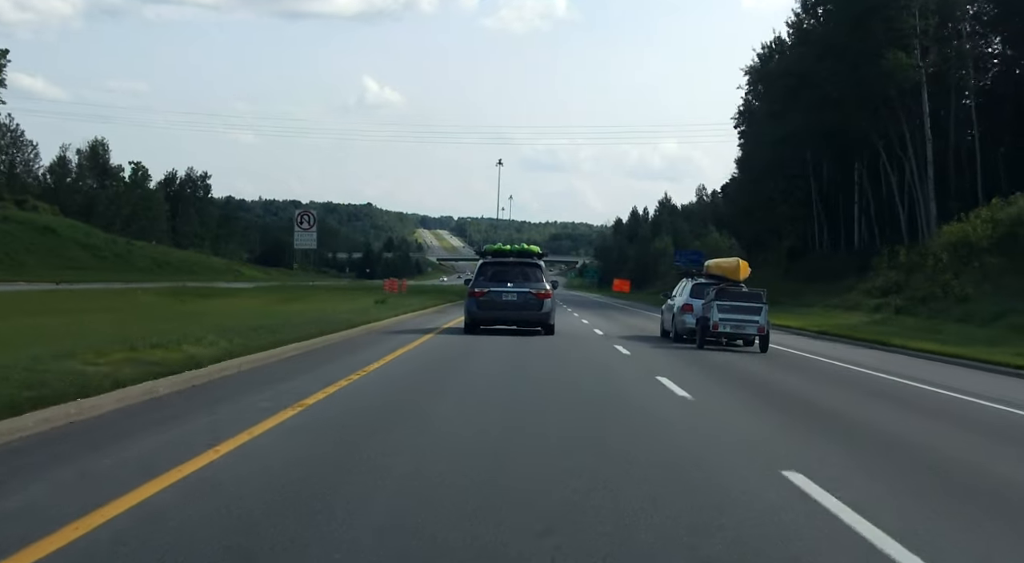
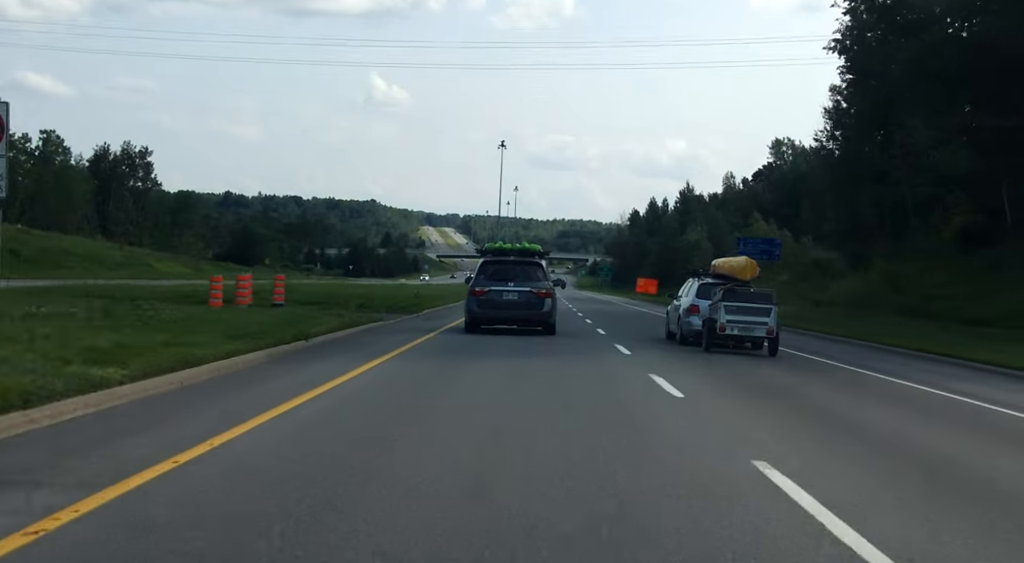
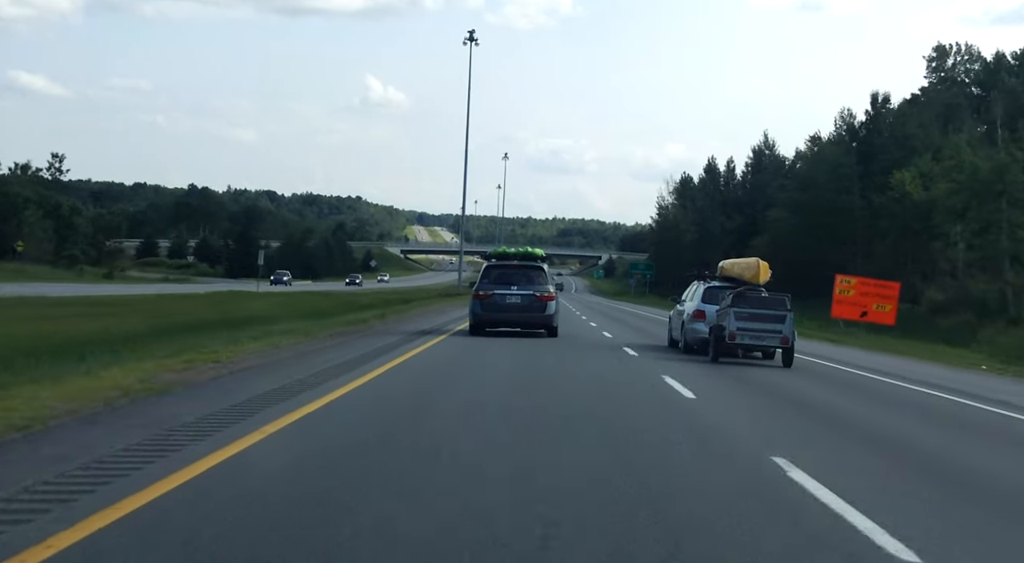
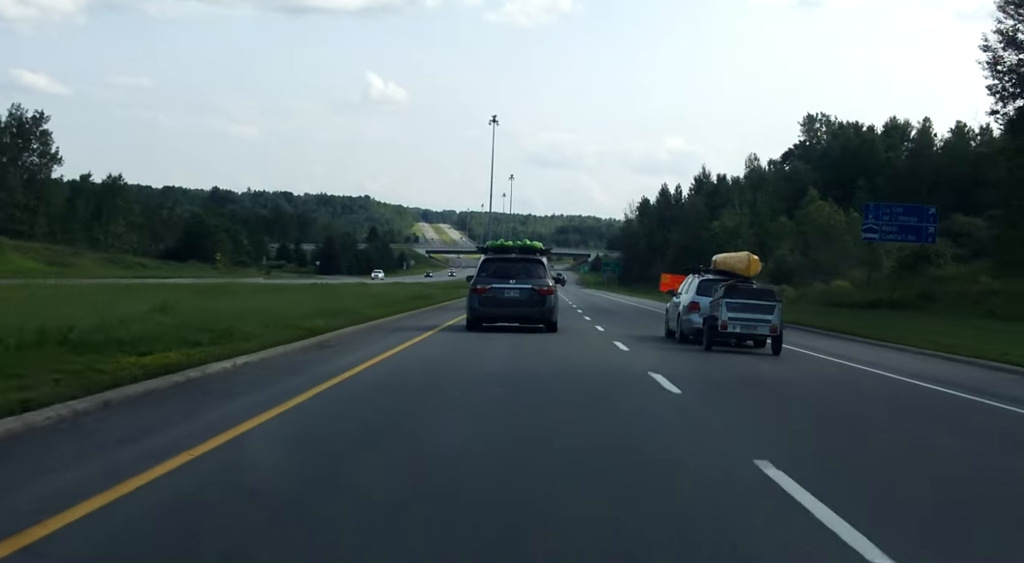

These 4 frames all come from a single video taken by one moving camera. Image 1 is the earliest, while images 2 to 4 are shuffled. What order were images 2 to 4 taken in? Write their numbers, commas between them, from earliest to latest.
2, 4, 3
